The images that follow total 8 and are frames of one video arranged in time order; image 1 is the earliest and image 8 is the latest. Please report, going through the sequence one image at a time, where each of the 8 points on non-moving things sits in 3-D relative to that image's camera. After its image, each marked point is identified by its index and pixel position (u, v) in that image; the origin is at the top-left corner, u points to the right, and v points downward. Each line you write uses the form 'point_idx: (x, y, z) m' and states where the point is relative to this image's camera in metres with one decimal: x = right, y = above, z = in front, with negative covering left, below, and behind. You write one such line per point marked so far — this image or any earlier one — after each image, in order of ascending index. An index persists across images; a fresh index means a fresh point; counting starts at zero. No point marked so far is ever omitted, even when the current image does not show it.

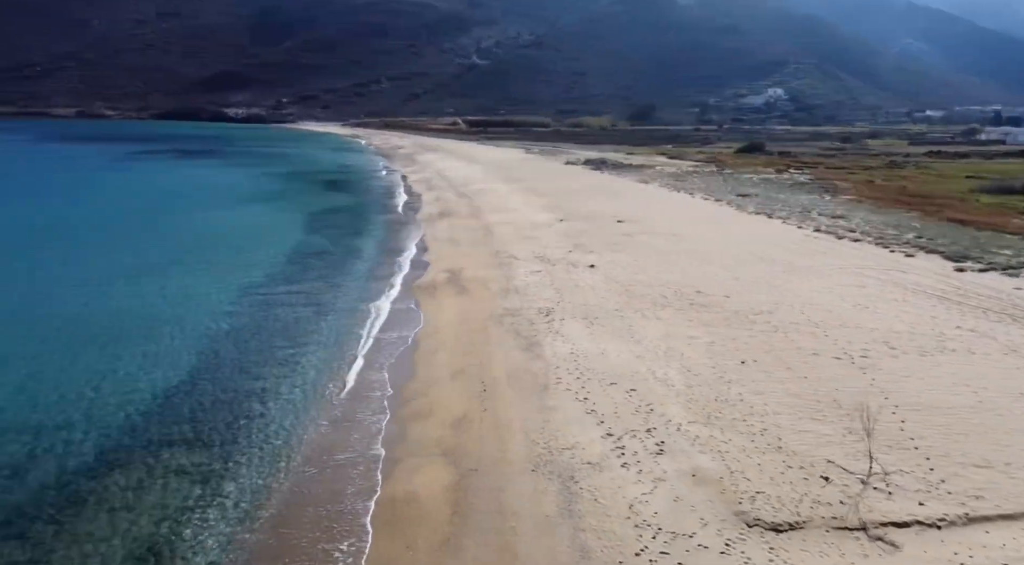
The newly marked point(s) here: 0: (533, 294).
0: (+0.5, -0.2, +16.5) m
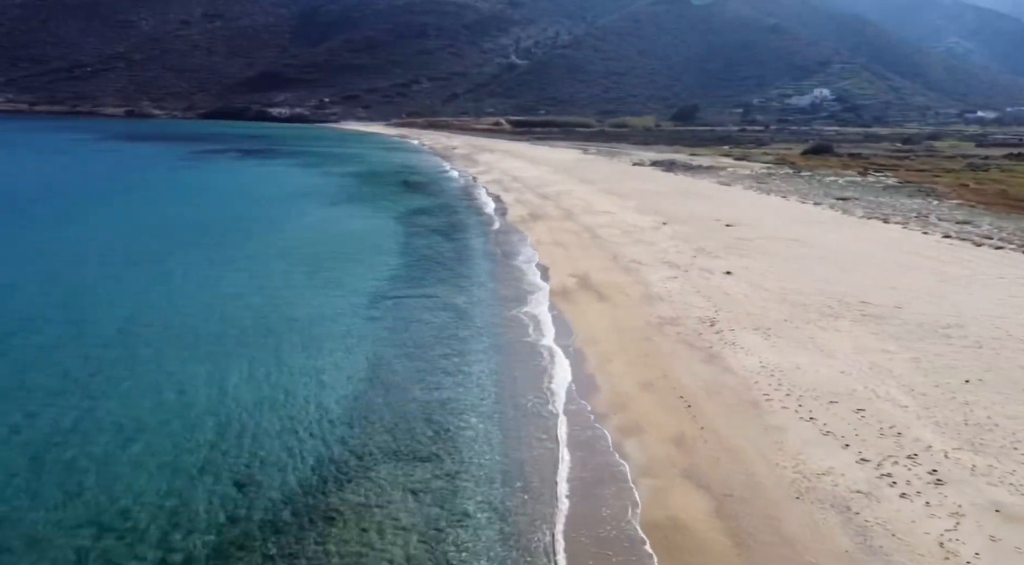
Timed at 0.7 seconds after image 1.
0: (+3.7, -0.4, +15.9) m
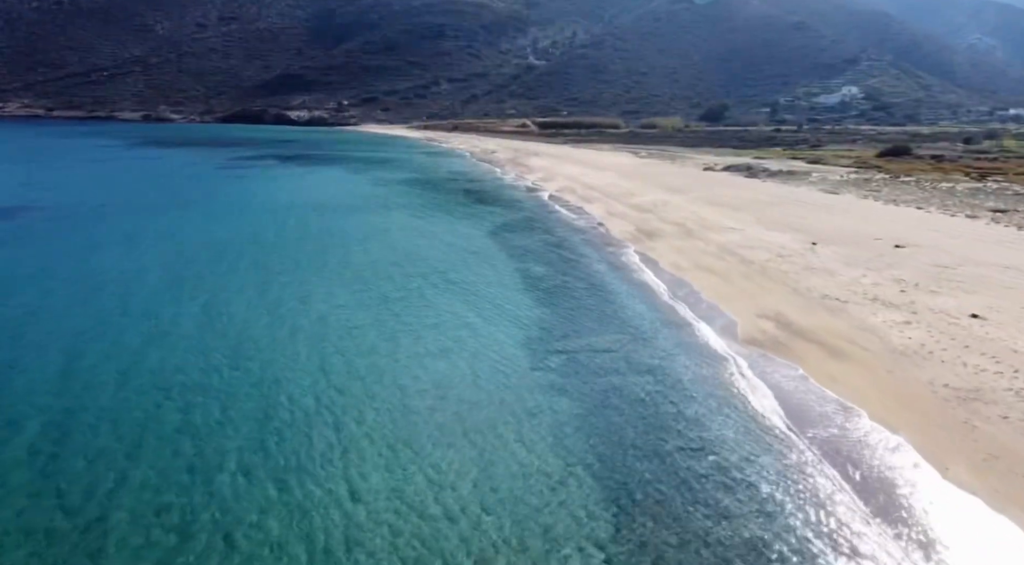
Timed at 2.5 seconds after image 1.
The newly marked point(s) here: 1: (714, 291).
0: (+7.3, -1.3, +12.1) m
1: (+4.9, -0.2, +18.0) m
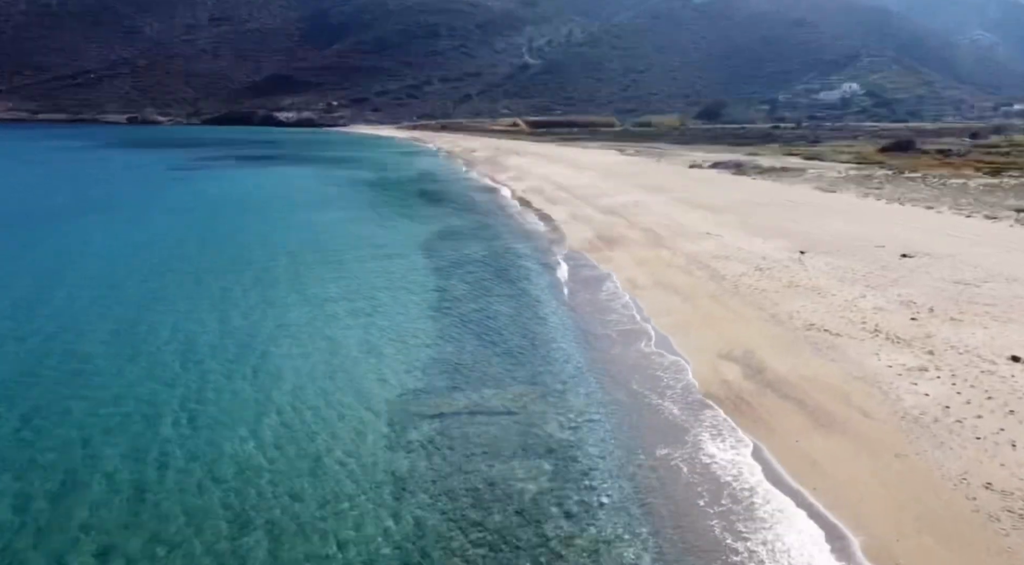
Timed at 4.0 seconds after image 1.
0: (+5.4, -1.7, +8.2) m
1: (+3.0, -0.6, +14.1) m
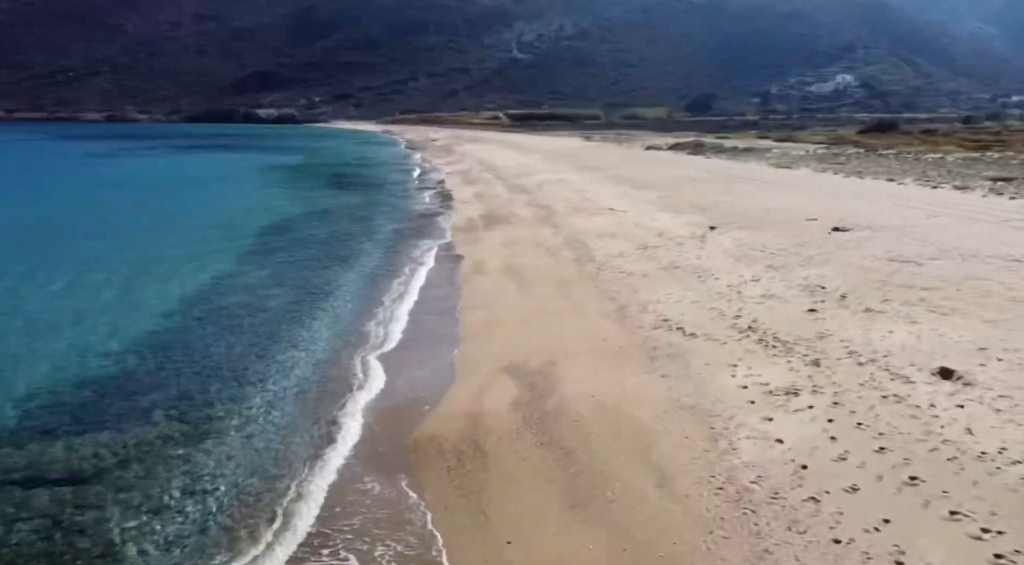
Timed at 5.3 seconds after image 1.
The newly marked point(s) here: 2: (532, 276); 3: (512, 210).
0: (+2.1, -1.4, +4.1) m
1: (-0.3, -0.4, +10.0) m
2: (+0.3, +0.1, +11.8) m
3: (0.0, +1.9, +19.4) m
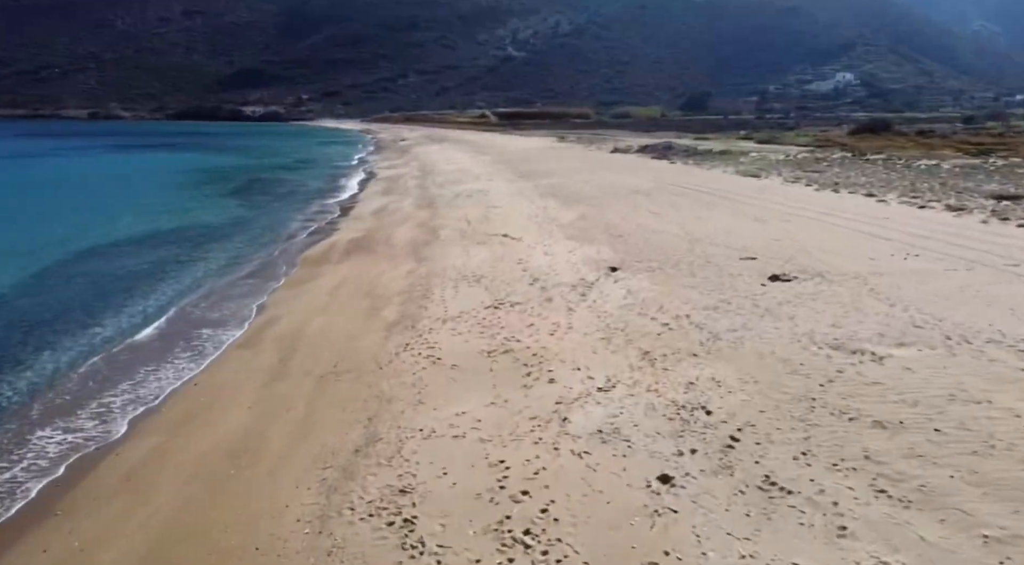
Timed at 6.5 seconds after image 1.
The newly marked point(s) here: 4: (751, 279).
0: (-0.4, -2.3, +0.2) m
1: (-2.8, -1.3, +6.1) m
2: (-2.2, -0.8, +7.9) m
3: (-2.5, +1.0, +15.5) m
4: (+3.0, 0.0, +9.4) m
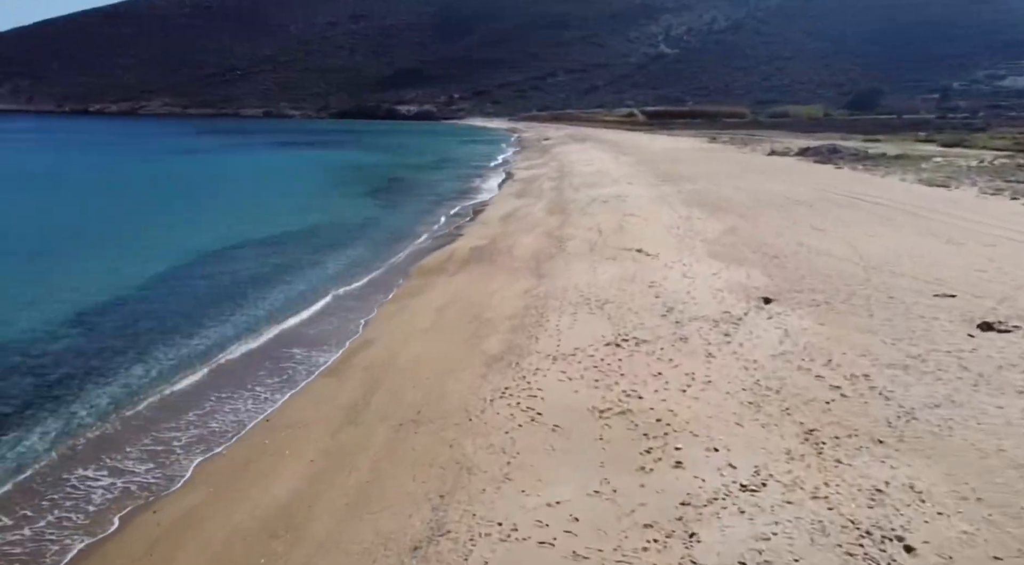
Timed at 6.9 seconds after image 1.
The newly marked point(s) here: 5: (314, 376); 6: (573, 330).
0: (-0.9, -2.6, -1.1) m
1: (-2.1, -1.5, +5.2) m
2: (-1.1, -1.0, +6.8) m
3: (+0.1, +0.8, +14.3) m
4: (+4.3, -0.4, +7.3) m
5: (-2.0, -1.0, +7.6) m
6: (+0.6, -0.5, +8.1) m
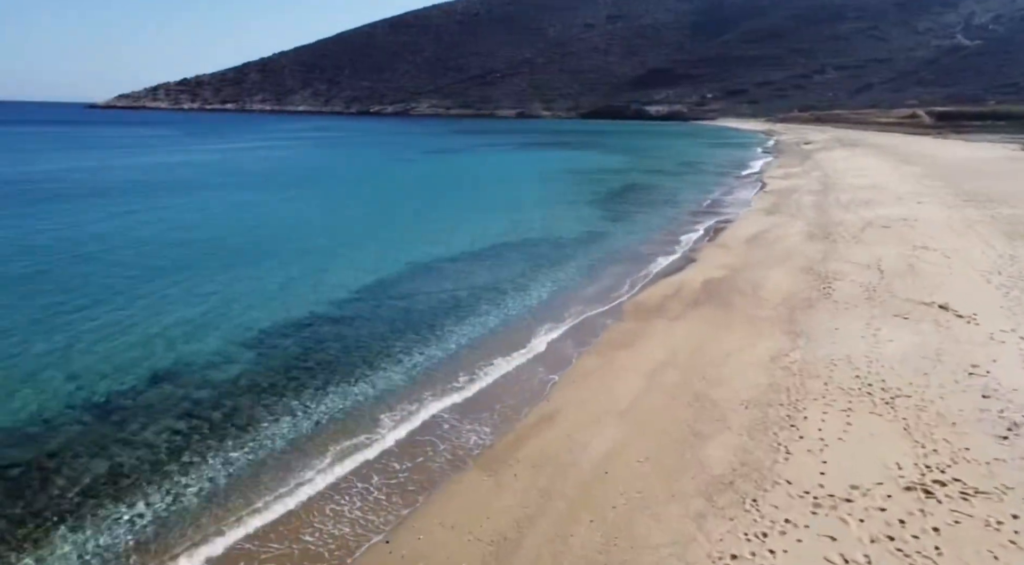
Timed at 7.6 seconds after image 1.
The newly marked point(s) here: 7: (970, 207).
0: (-2.1, -3.0, -2.9) m
1: (-1.1, -1.9, +3.4) m
2: (+0.3, -1.5, +4.6) m
3: (+3.9, +0.1, +11.4) m
4: (+5.6, -1.3, +3.5) m
5: (-0.3, -1.4, +5.7) m
6: (+2.4, -1.2, +5.4) m
7: (+10.3, +1.7, +16.9) m
